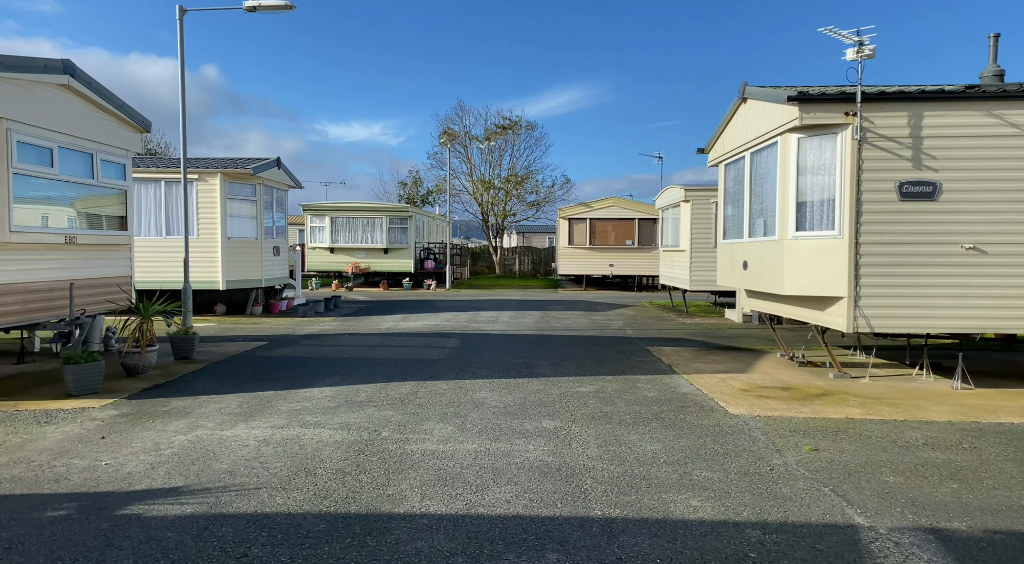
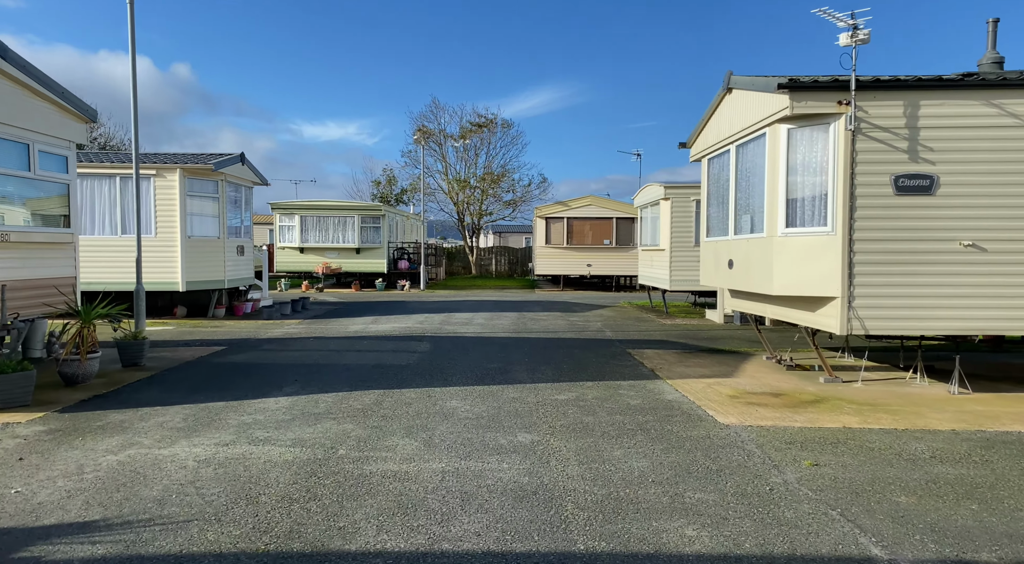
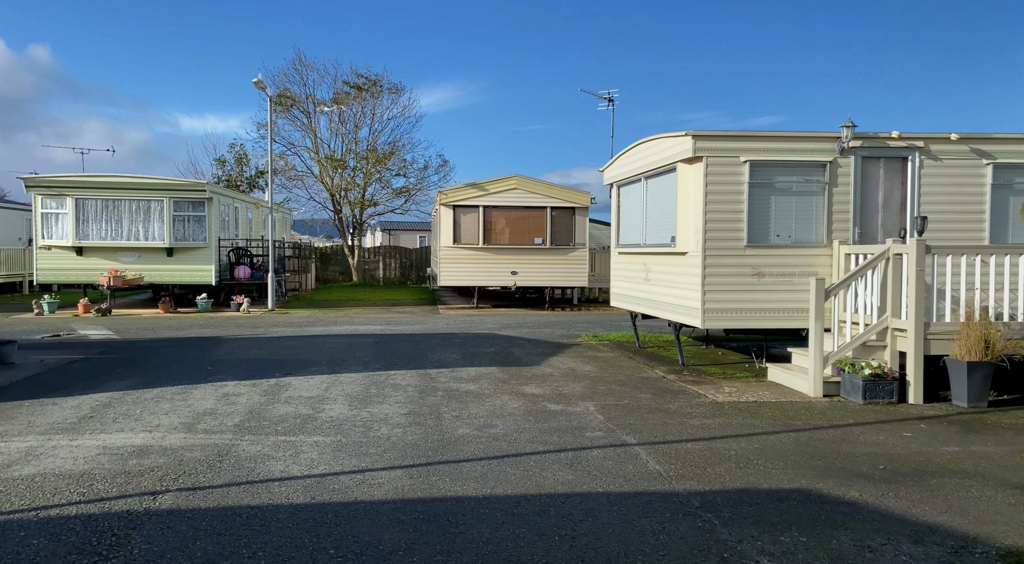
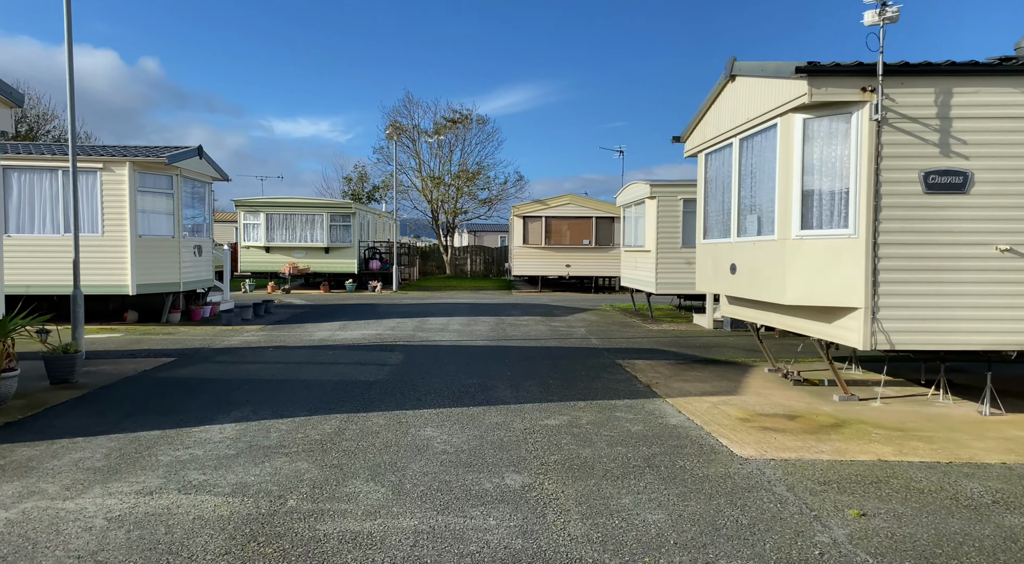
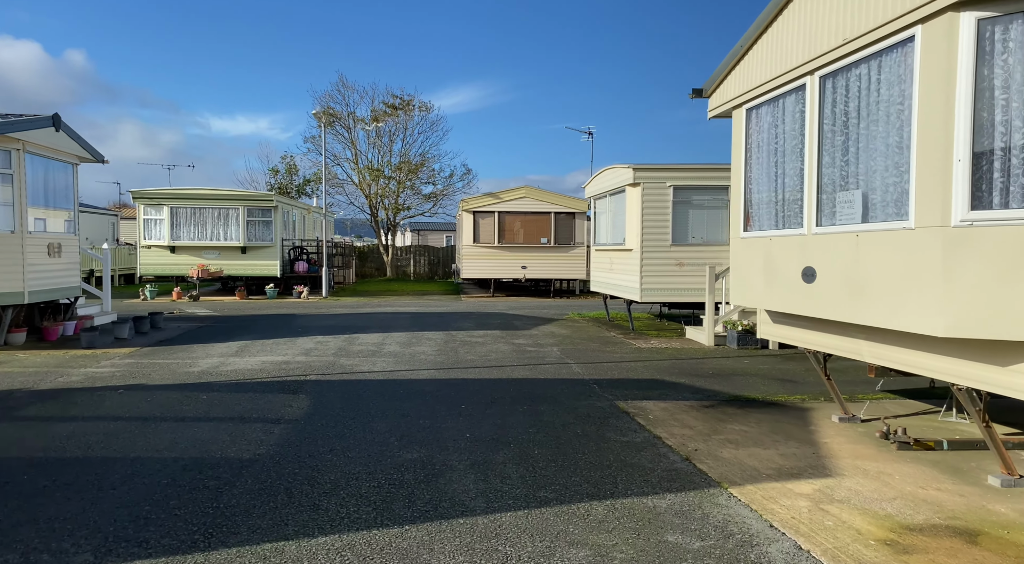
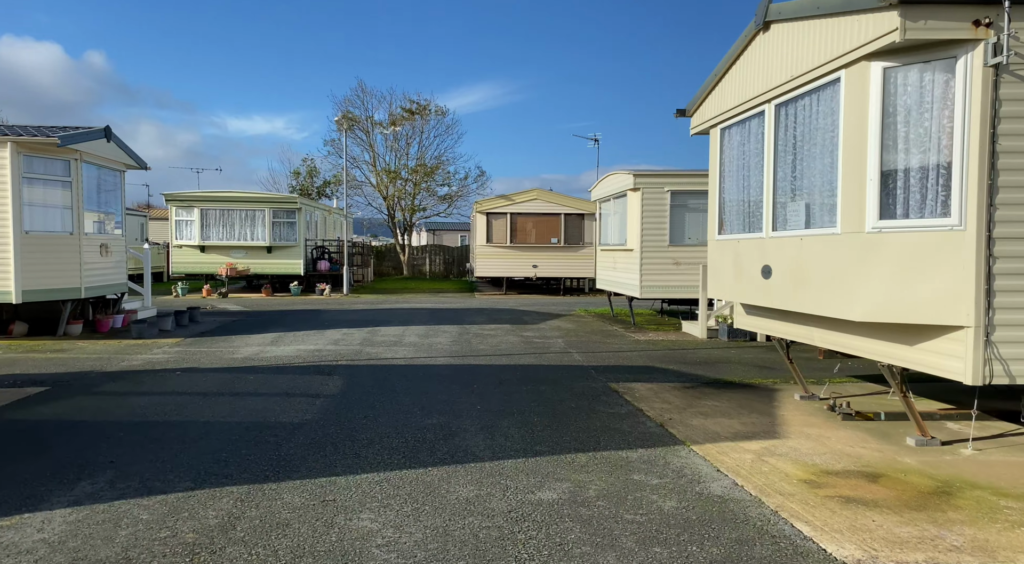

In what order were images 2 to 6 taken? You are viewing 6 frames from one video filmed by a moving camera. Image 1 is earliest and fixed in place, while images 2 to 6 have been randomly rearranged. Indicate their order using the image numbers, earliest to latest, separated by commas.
2, 4, 6, 5, 3
